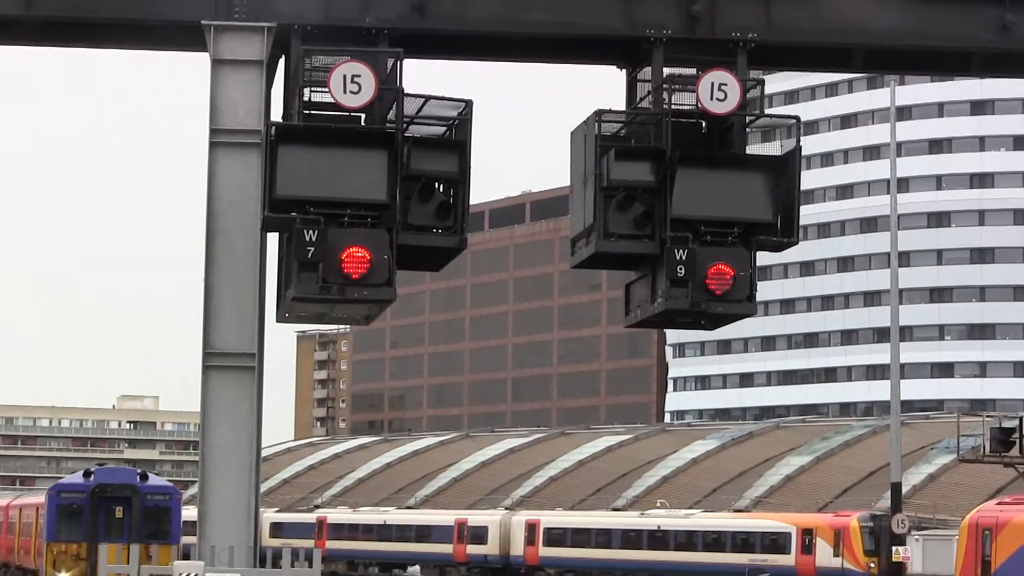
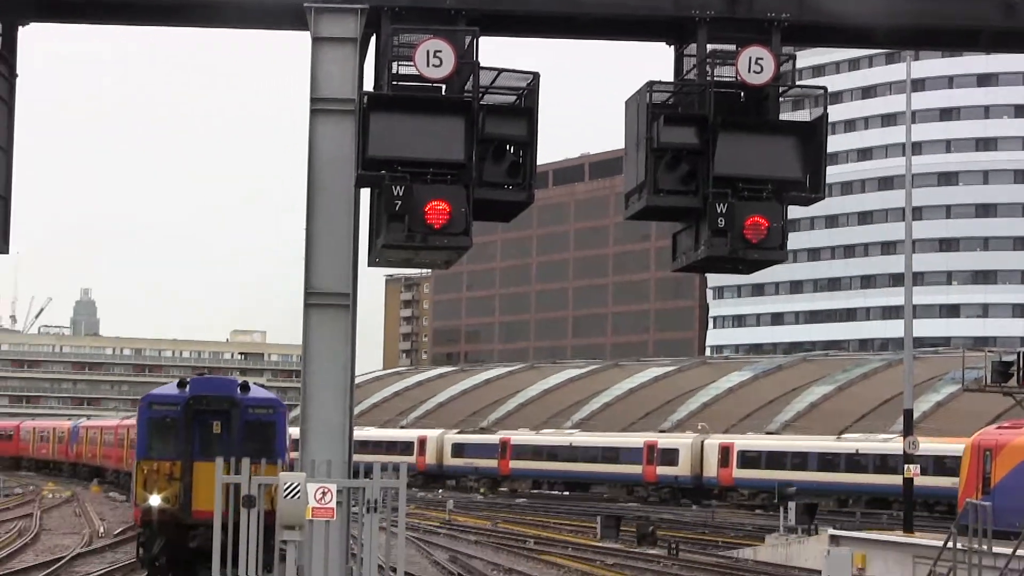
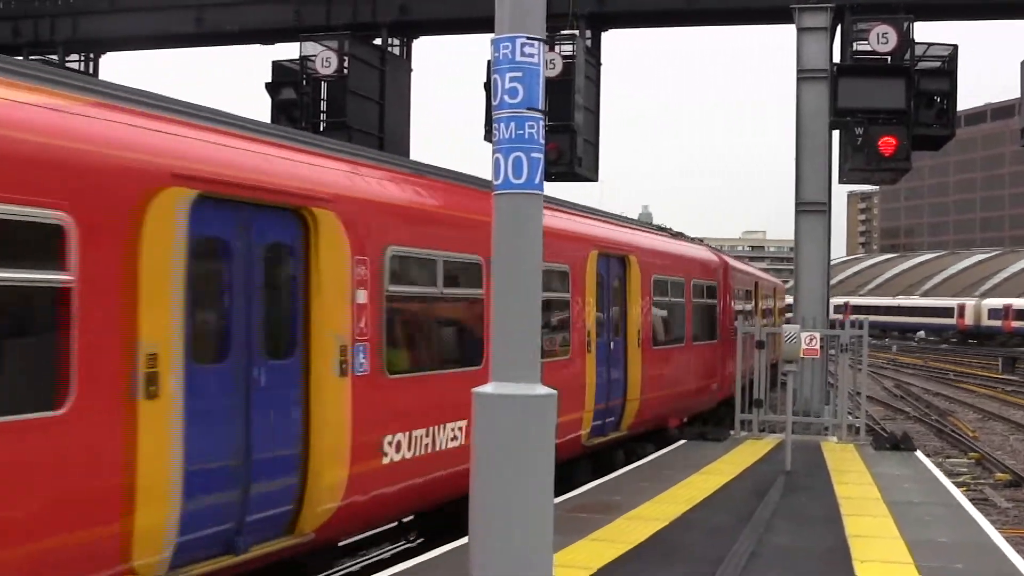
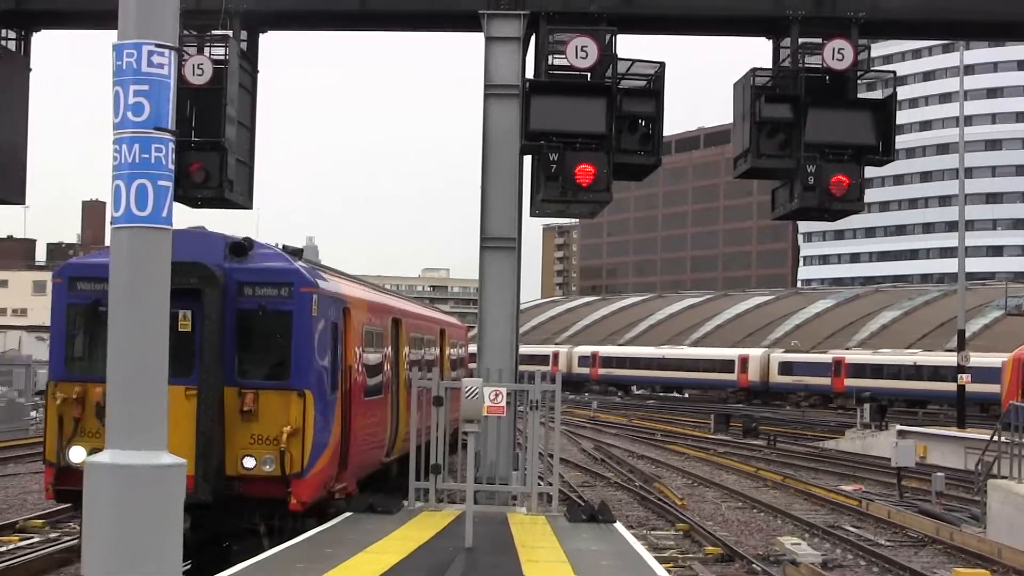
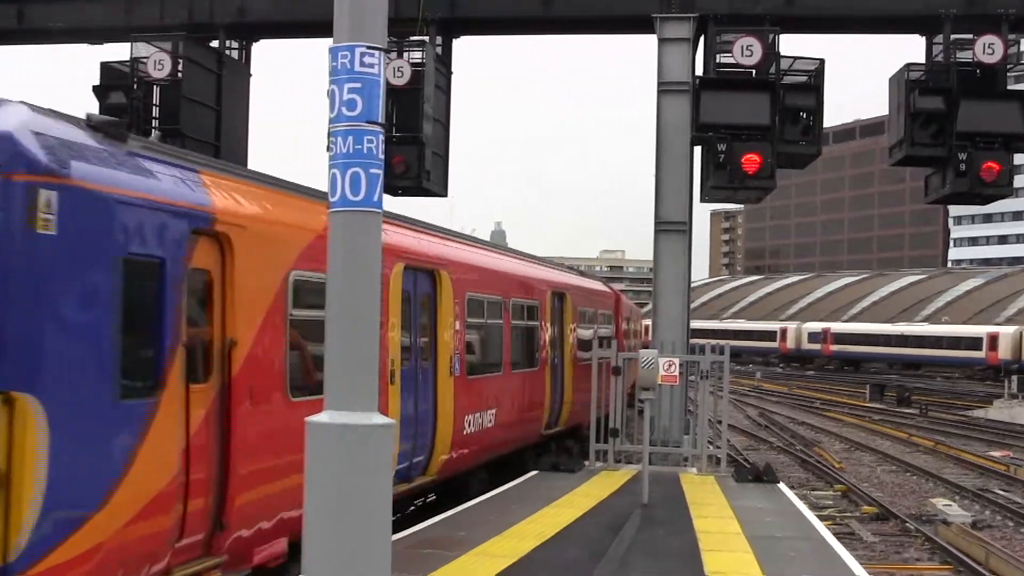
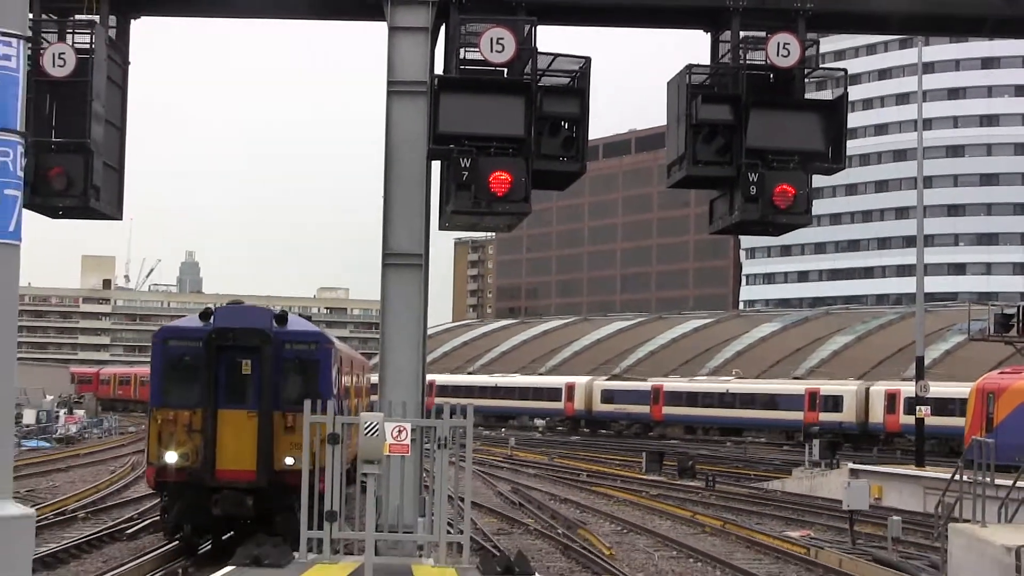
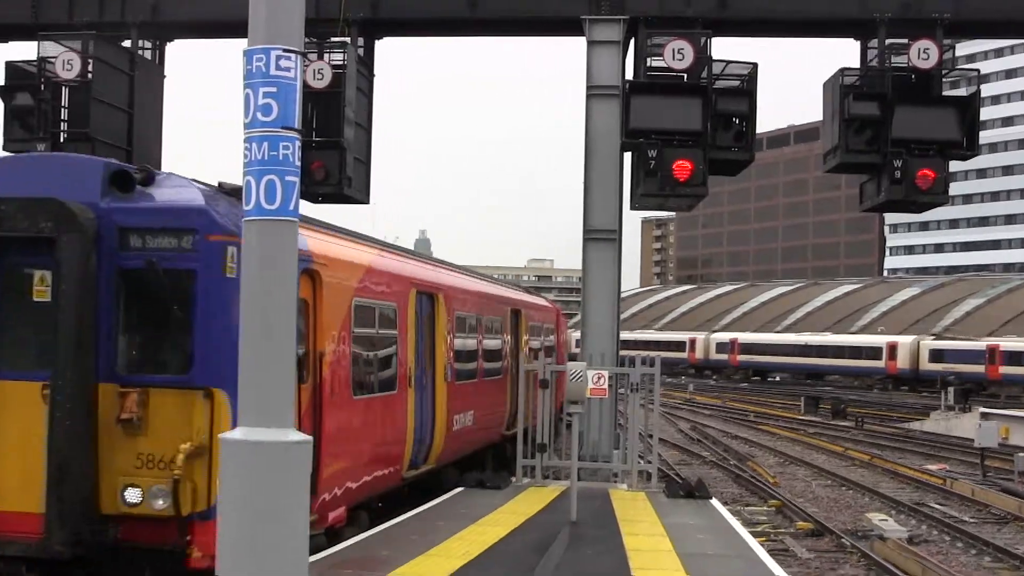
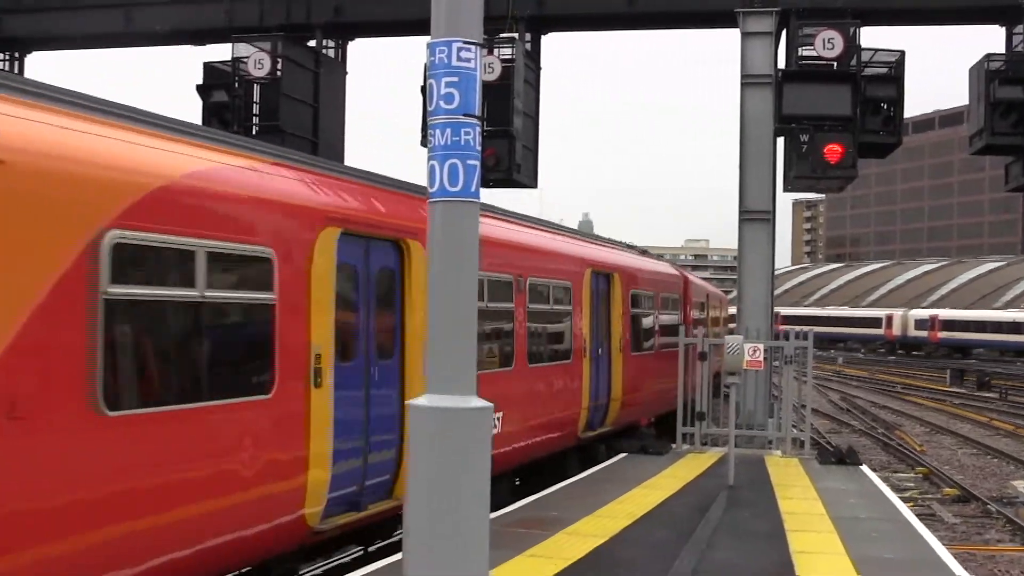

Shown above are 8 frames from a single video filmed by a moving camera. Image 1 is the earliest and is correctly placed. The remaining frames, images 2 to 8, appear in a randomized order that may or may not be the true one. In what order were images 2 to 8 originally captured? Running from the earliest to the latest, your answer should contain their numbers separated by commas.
2, 6, 4, 7, 5, 8, 3
